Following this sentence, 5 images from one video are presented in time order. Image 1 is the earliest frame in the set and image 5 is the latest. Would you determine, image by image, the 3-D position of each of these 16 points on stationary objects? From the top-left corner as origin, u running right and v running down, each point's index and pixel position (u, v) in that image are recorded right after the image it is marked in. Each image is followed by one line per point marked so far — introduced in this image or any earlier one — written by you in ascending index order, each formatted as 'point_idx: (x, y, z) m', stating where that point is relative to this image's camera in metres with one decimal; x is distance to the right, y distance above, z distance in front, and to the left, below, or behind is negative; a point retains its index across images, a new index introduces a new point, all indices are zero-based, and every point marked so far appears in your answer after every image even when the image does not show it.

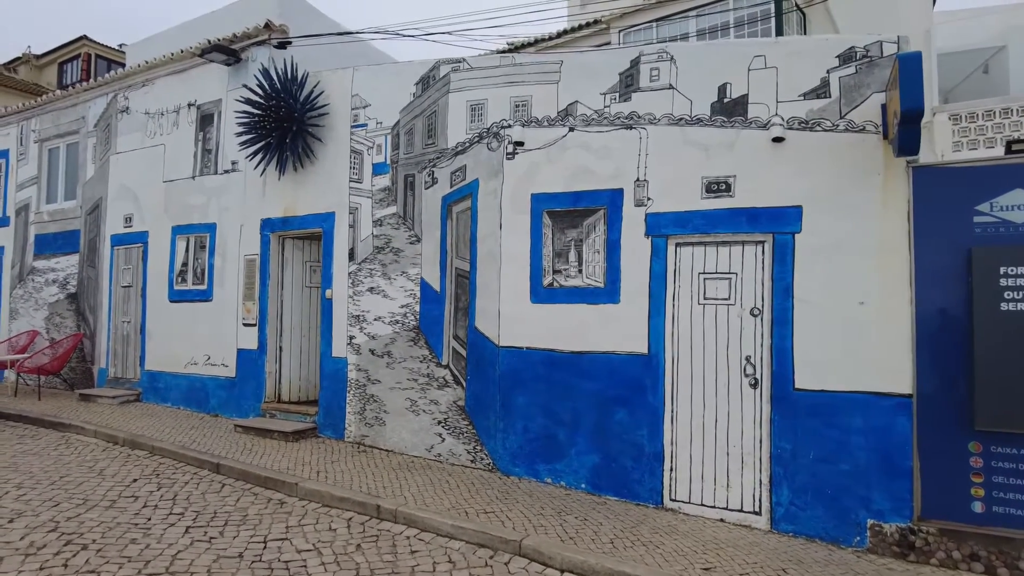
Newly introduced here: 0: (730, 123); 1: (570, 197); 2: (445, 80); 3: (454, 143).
0: (+2.0, +1.5, +5.7) m
1: (+0.6, +0.9, +6.3) m
2: (-0.7, +2.3, +6.9) m
3: (-0.6, +1.6, +6.9) m
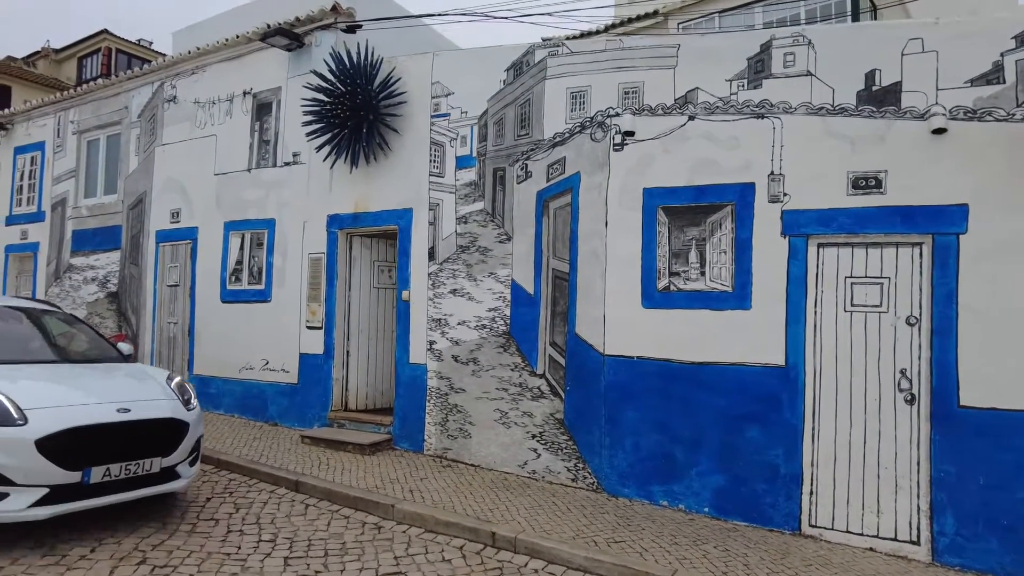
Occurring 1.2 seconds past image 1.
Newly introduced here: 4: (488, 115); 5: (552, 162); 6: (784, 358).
0: (+3.1, +1.5, +5.2) m
1: (+1.7, +0.9, +5.7) m
2: (+0.3, +2.3, +6.4) m
3: (+0.4, +1.6, +6.3) m
4: (-0.2, +1.9, +6.7) m
5: (+0.4, +1.3, +6.3) m
6: (+2.3, -0.6, +5.3) m
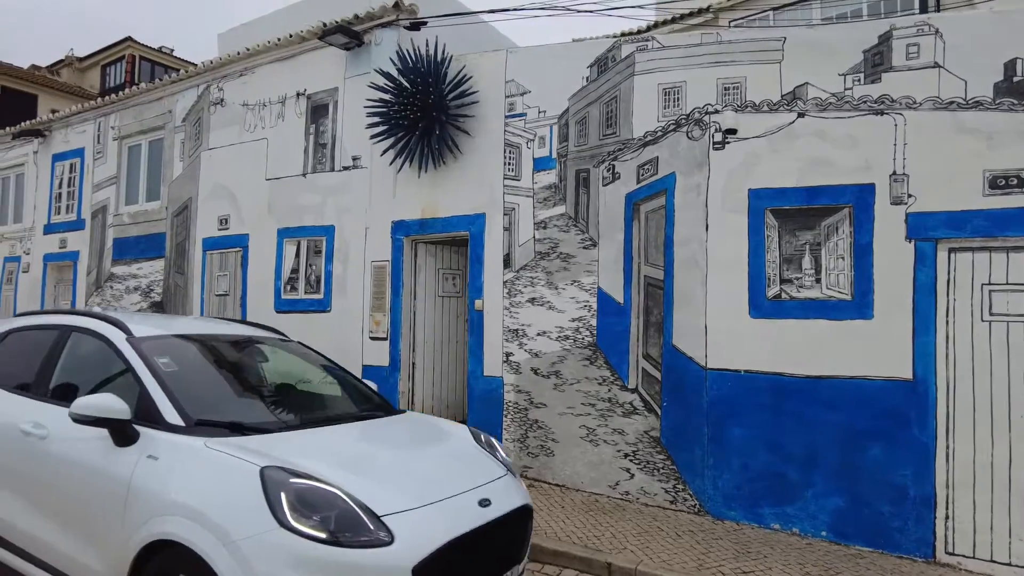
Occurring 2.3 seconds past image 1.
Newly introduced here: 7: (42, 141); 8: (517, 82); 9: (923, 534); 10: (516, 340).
0: (+3.9, +1.4, +4.8) m
1: (+2.5, +0.8, +5.3) m
2: (+1.1, +2.2, +6.0) m
3: (+1.2, +1.5, +6.0) m
4: (+0.6, +1.8, +6.4) m
5: (+1.2, +1.2, +6.0) m
6: (+3.2, -0.7, +5.0) m
7: (-8.6, +2.7, +11.4) m
8: (0.0, +2.2, +6.6) m
9: (+3.2, -1.9, +4.8) m
10: (0.0, -0.5, +6.5) m
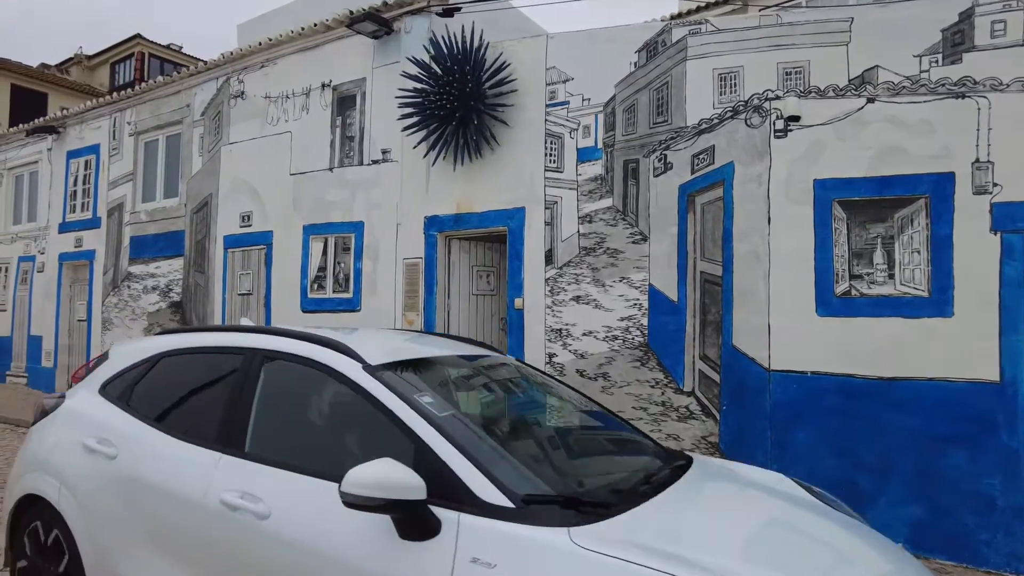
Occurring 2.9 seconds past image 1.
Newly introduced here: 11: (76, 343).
0: (+4.3, +1.4, +4.5) m
1: (+2.9, +0.8, +5.0) m
2: (+1.5, +2.2, +5.7) m
3: (+1.7, +1.5, +5.6) m
4: (+1.0, +1.8, +6.0) m
5: (+1.7, +1.2, +5.6) m
6: (+3.6, -0.6, +4.6) m
7: (-8.2, +2.7, +11.2) m
8: (+0.5, +2.2, +6.3) m
9: (+3.6, -1.9, +4.5) m
10: (+0.5, -0.5, +6.2) m
11: (-7.4, -0.9, +10.6) m
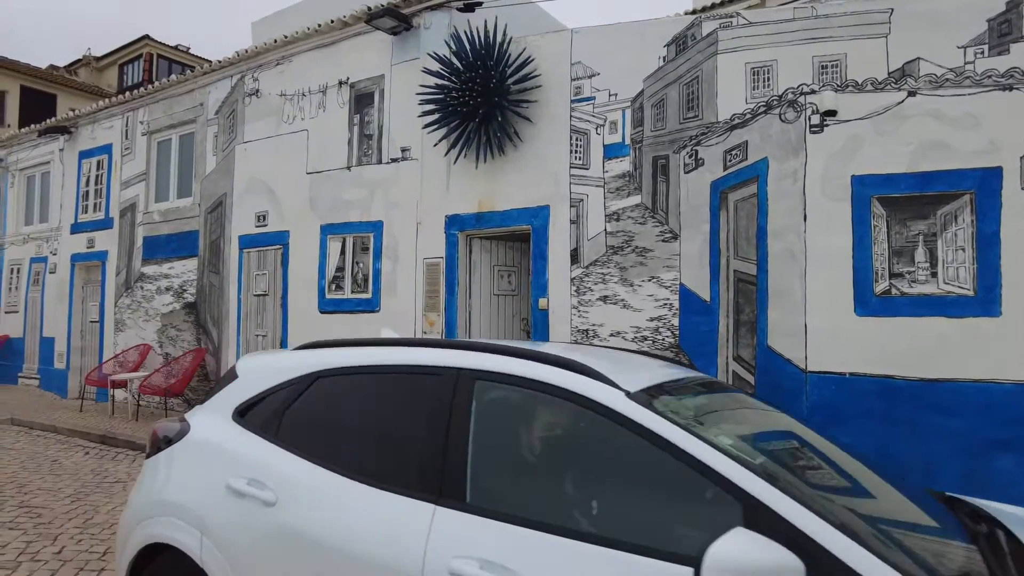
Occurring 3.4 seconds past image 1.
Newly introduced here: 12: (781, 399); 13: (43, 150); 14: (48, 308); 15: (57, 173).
0: (+4.5, +1.5, +4.3) m
1: (+3.1, +0.9, +4.9) m
2: (+1.8, +2.2, +5.6) m
3: (+1.9, +1.5, +5.5) m
4: (+1.2, +1.8, +5.9) m
5: (+1.9, +1.2, +5.5) m
6: (+3.8, -0.6, +4.5) m
7: (-7.9, +2.7, +11.1) m
8: (+0.7, +2.2, +6.2) m
9: (+3.9, -1.9, +4.4) m
10: (+0.7, -0.5, +6.0) m
11: (-7.1, -1.0, +10.5) m
12: (+2.2, -0.9, +5.1) m
13: (-8.7, +2.6, +11.5) m
14: (-8.3, -0.4, +11.1) m
15: (-8.2, +2.1, +11.3) m
